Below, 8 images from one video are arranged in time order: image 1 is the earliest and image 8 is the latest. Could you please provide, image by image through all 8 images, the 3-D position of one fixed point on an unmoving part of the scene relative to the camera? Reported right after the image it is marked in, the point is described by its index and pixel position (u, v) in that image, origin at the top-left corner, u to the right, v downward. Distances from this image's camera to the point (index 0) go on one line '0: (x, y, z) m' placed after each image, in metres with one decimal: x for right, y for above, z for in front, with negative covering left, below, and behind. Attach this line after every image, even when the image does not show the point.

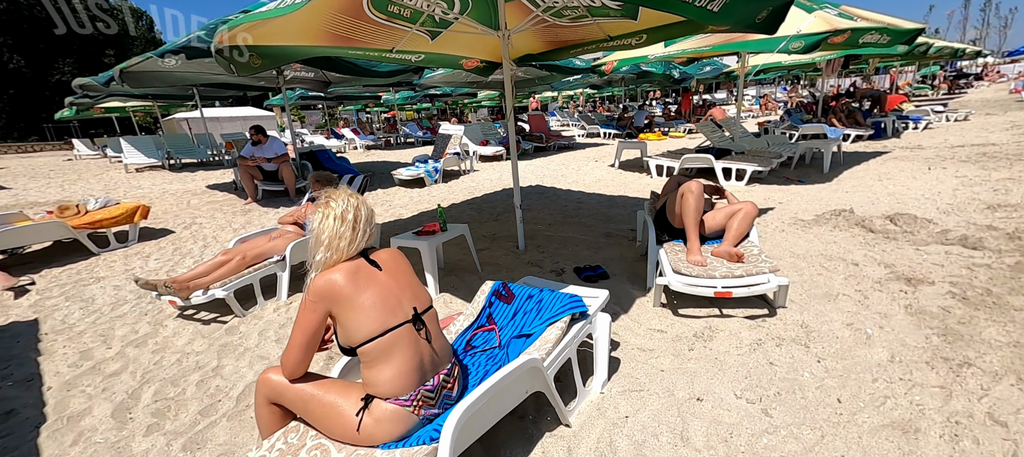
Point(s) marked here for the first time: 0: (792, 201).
0: (+3.5, +0.3, +5.2) m
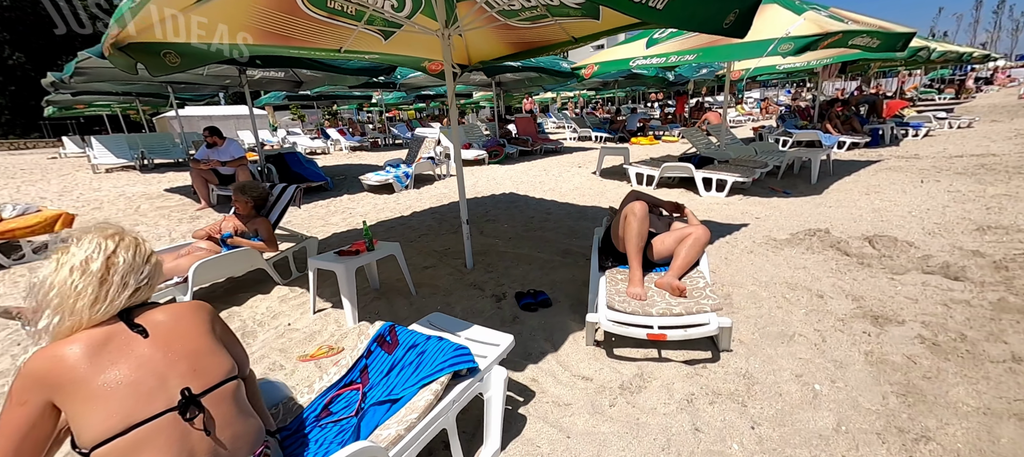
0: (+3.0, +0.1, +4.9) m
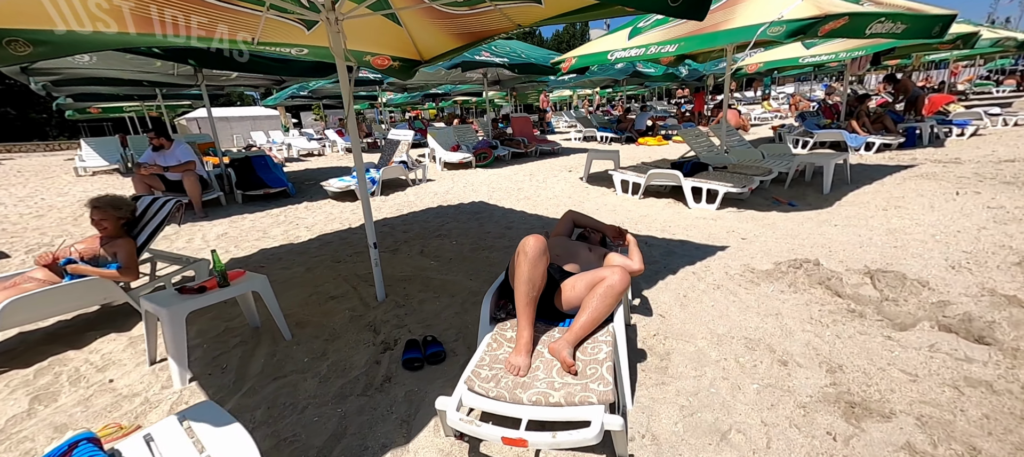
0: (+2.5, -0.1, +4.1) m
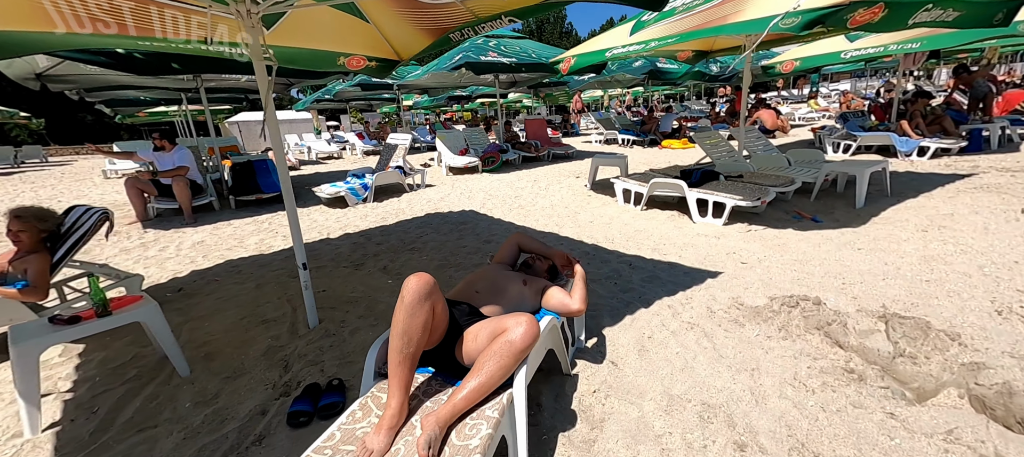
0: (+2.2, -0.3, +3.6) m
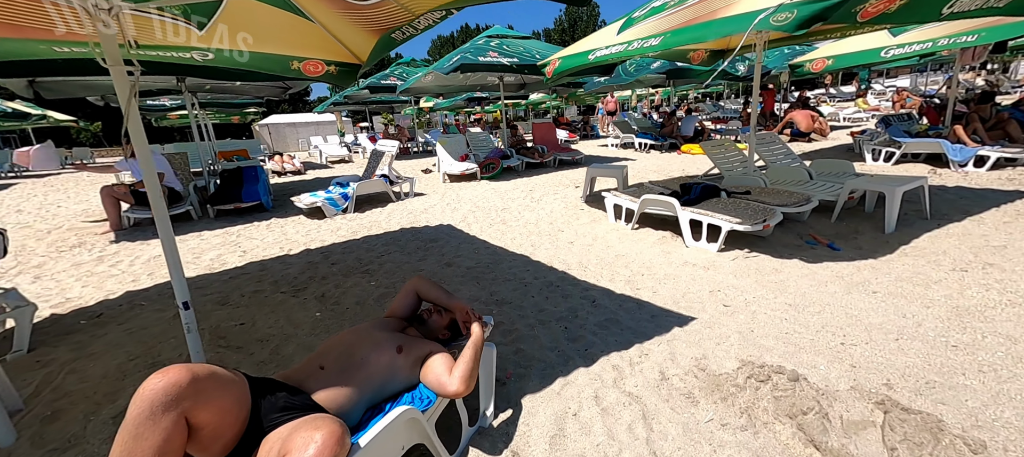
0: (+1.7, -0.5, +3.0) m
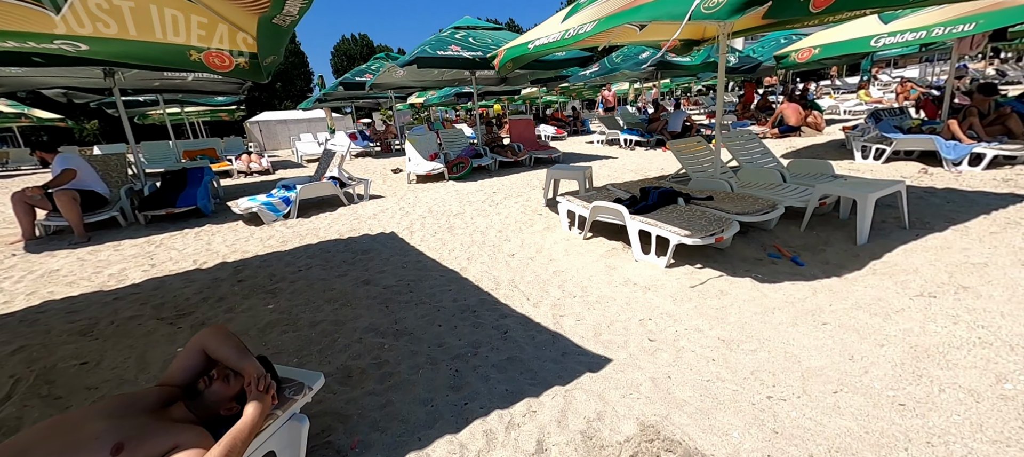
0: (+1.0, -0.7, +2.6) m
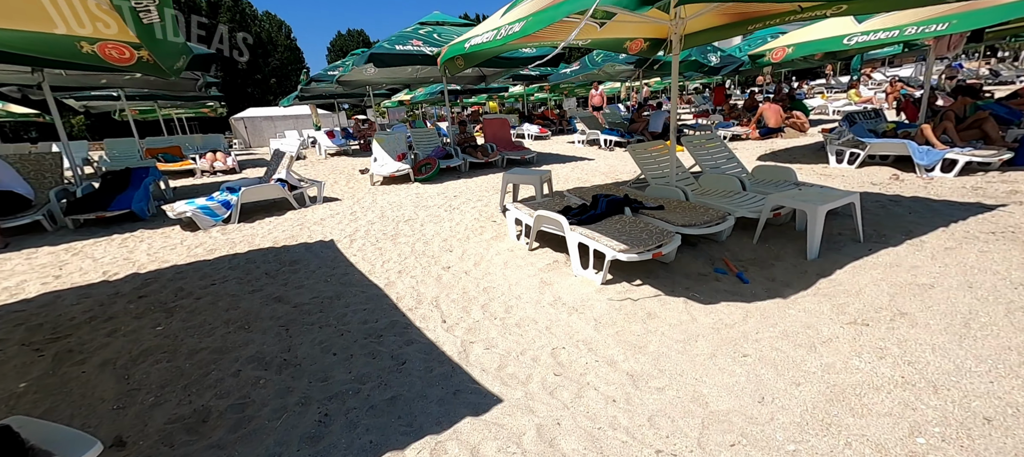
0: (+0.4, -0.8, +2.3) m
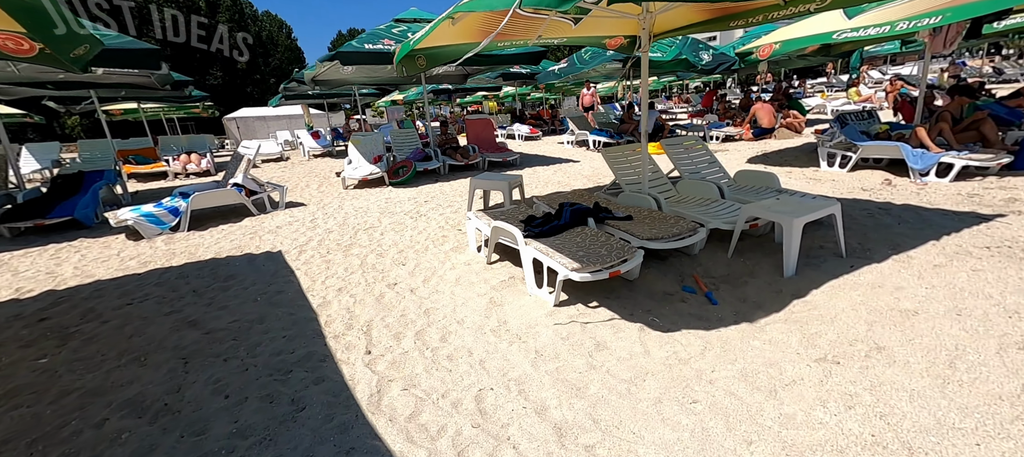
0: (0.0, -0.9, +2.0) m
